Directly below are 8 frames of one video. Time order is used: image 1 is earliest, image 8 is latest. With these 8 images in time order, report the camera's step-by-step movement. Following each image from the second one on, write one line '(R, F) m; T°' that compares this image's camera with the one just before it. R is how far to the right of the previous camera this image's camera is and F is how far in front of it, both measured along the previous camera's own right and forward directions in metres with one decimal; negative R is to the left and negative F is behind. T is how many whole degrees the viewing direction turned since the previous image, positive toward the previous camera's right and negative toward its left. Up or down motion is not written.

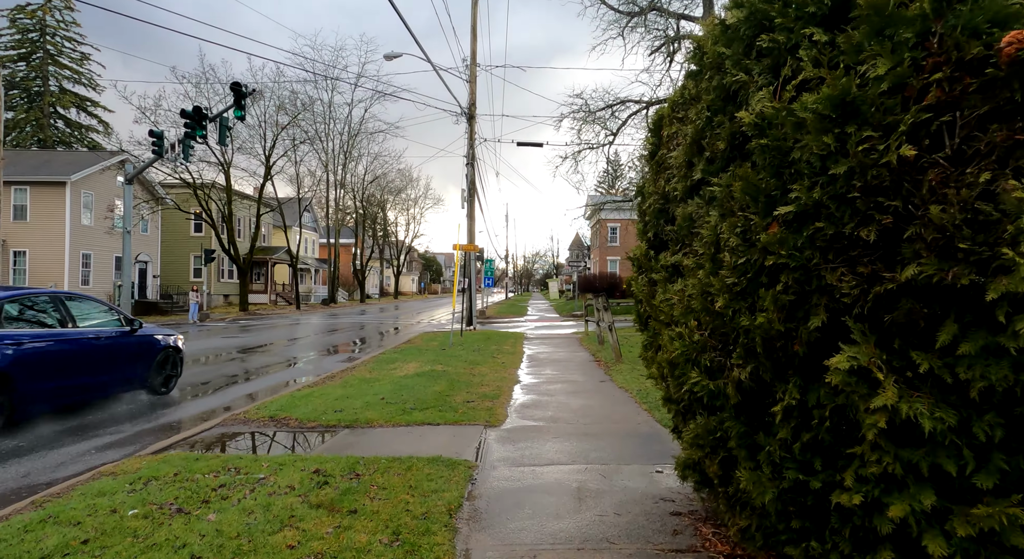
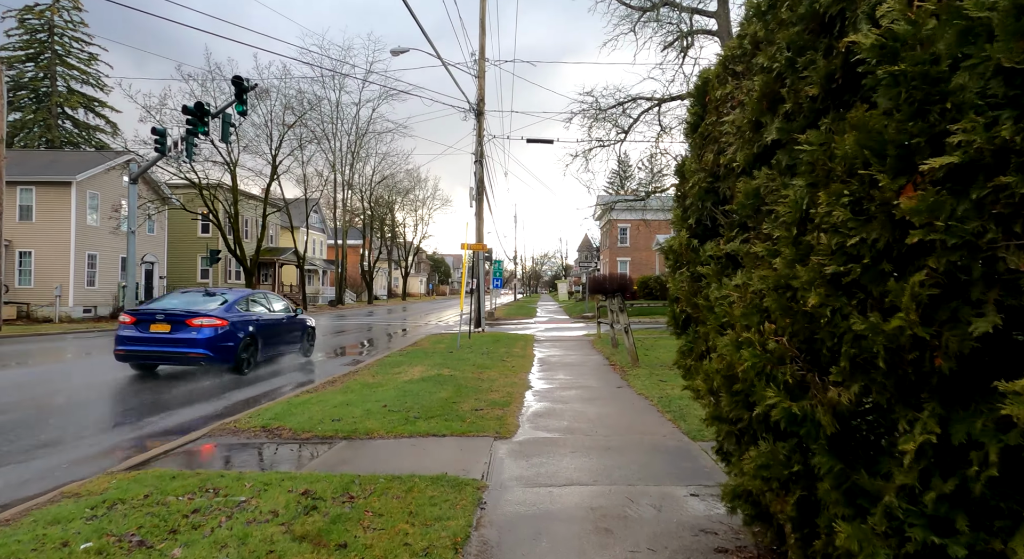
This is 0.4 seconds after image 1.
(0.0, +0.5) m; -1°
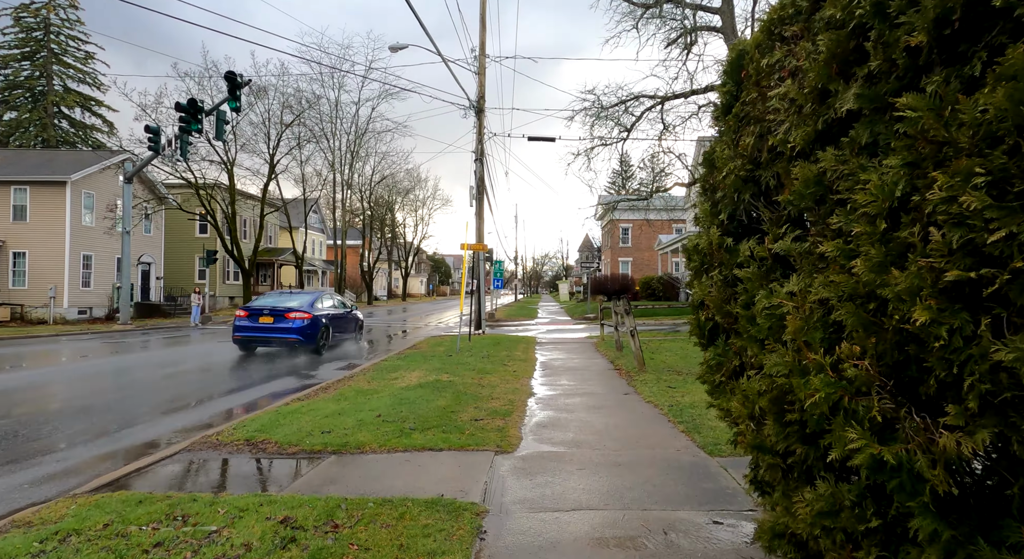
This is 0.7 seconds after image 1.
(0.0, +0.4) m; 0°
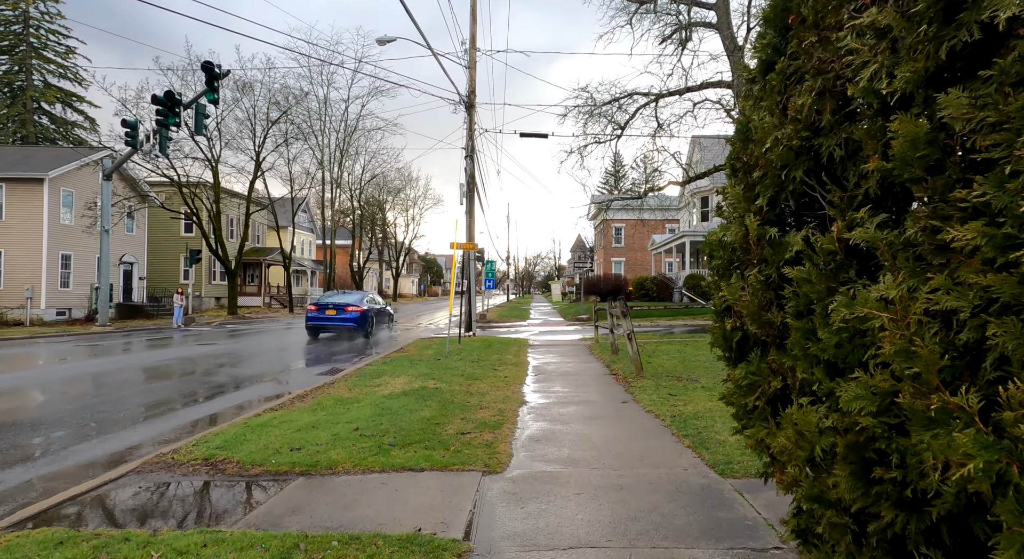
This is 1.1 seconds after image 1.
(0.0, +0.5) m; +1°
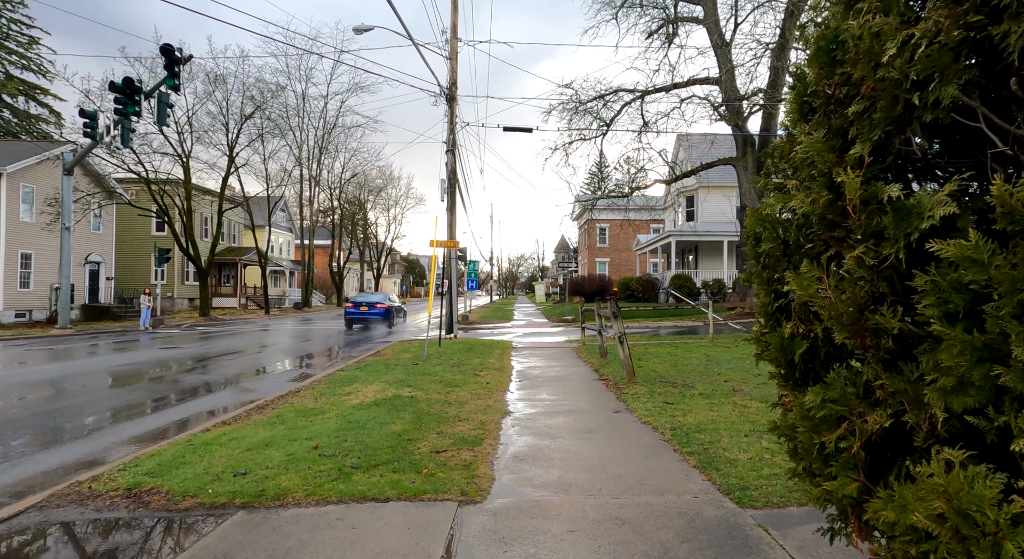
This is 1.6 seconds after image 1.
(0.0, +0.7) m; +2°
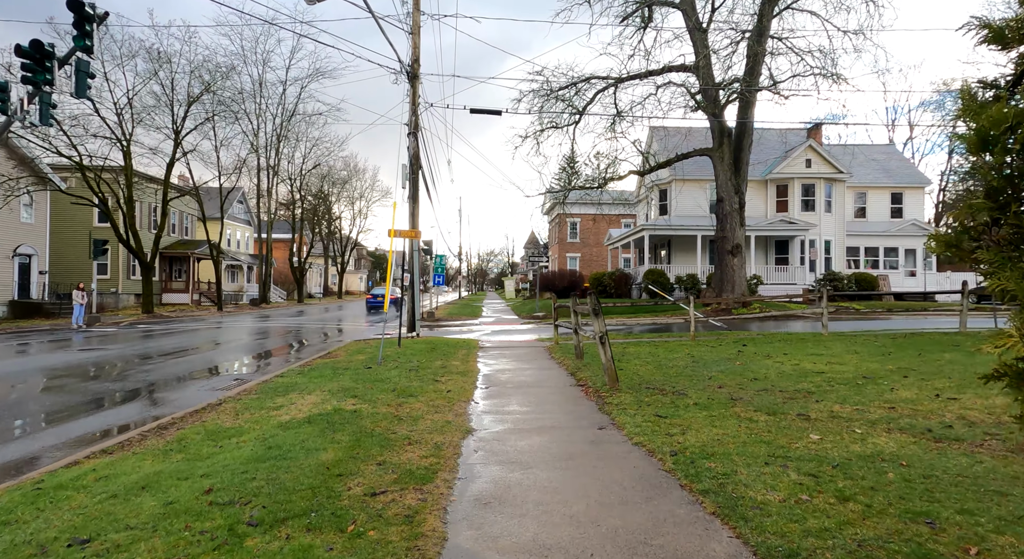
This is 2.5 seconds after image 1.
(+0.1, +1.2) m; +3°
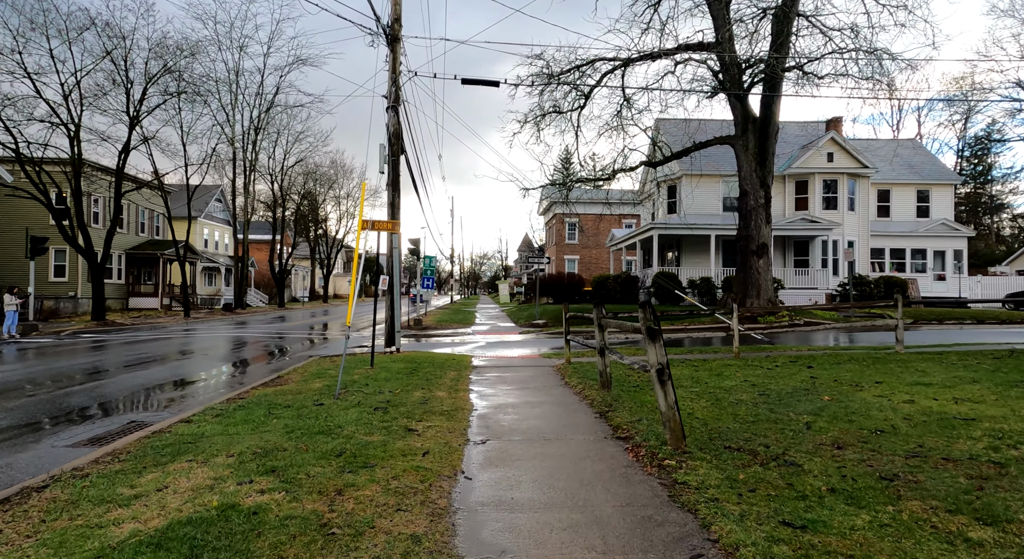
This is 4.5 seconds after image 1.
(-0.2, +2.7) m; +1°
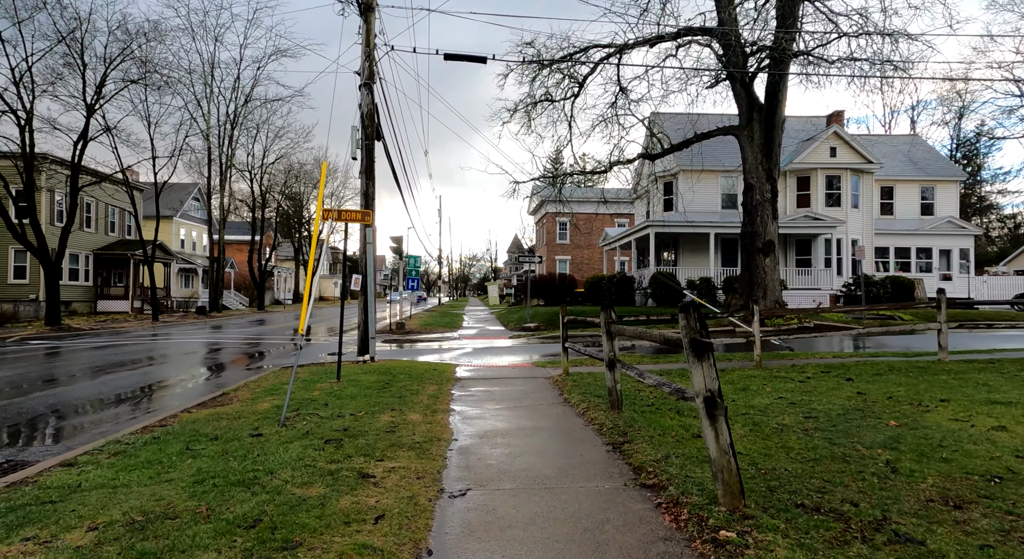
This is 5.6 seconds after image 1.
(0.0, +1.5) m; +1°
